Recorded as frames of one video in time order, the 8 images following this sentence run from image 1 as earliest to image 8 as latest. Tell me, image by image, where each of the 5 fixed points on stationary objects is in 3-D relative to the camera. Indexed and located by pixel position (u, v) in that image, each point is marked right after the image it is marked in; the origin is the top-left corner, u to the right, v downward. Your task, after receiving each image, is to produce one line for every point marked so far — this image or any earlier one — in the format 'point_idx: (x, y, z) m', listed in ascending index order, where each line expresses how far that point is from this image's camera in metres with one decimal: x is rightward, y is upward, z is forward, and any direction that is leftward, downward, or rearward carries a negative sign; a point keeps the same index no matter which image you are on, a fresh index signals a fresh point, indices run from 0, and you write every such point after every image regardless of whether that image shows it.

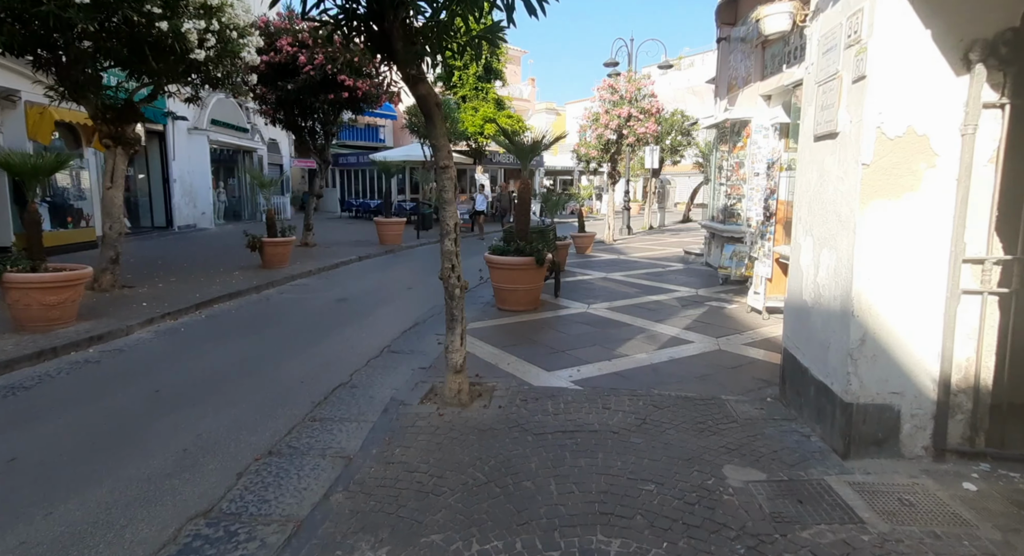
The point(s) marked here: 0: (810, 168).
0: (+2.1, +0.8, +4.0) m
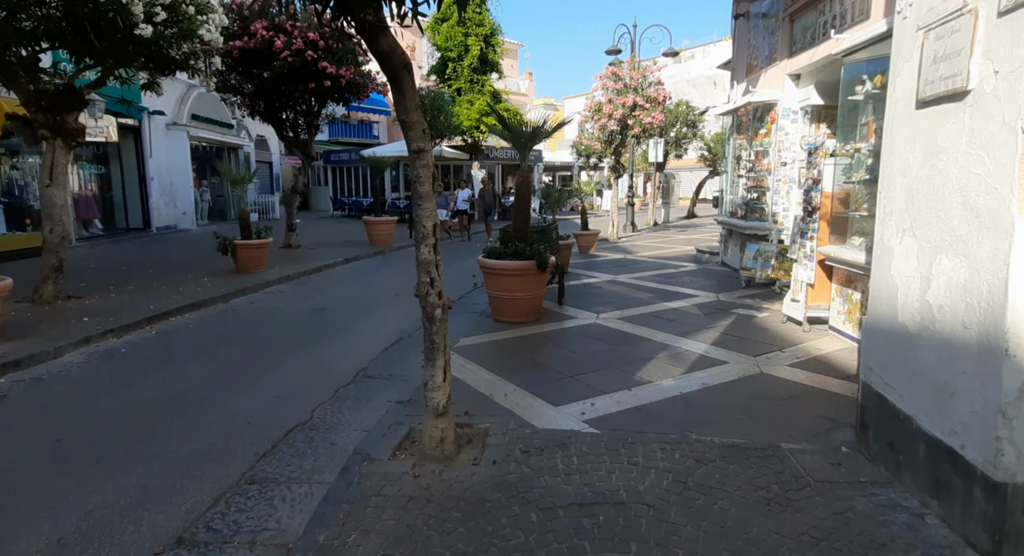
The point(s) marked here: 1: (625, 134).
0: (+2.0, +0.7, +3.0) m
1: (+3.1, +4.0, +16.4) m
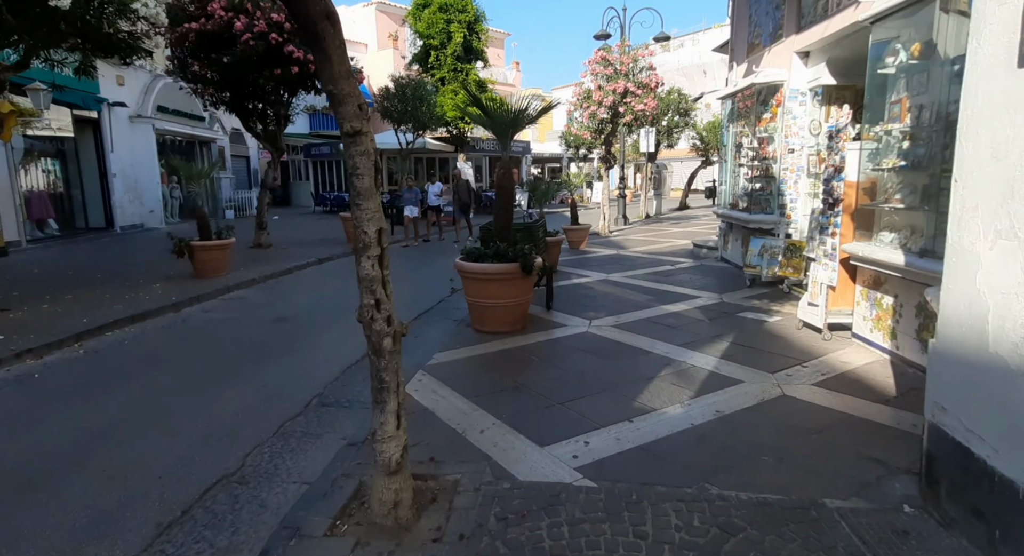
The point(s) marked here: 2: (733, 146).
0: (+1.9, +0.6, +2.2) m
1: (+2.7, +4.1, +15.6) m
2: (+4.0, +2.4, +10.5) m
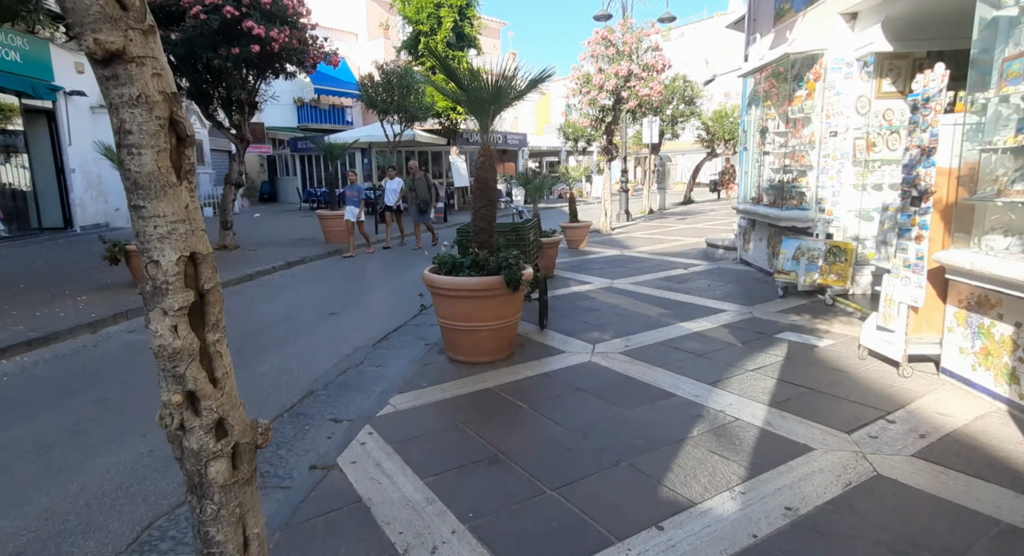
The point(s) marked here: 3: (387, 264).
0: (+1.7, +0.5, +0.9) m
1: (+2.6, +4.1, +14.2) m
2: (+3.8, +2.3, +9.2) m
3: (-2.2, +0.2, +10.2) m
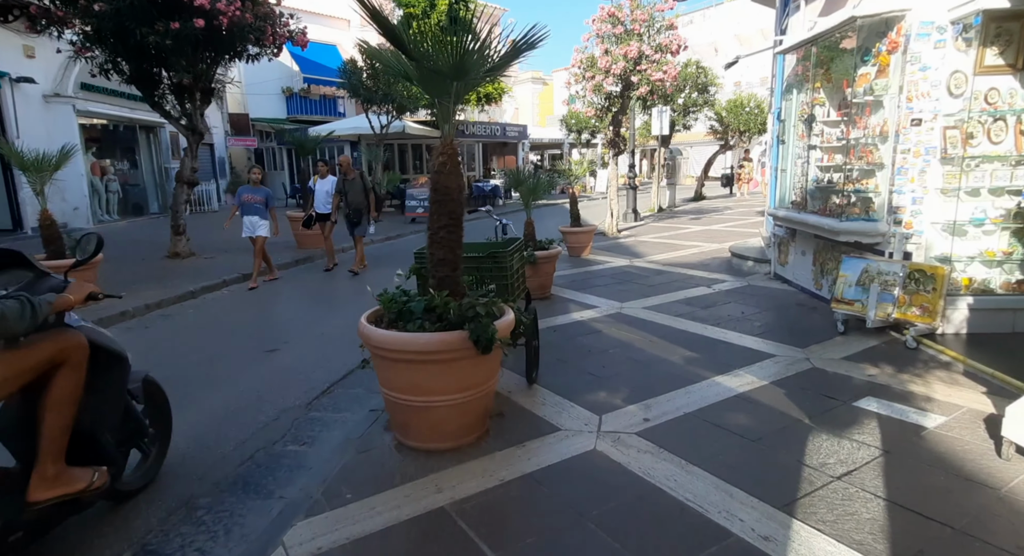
0: (+1.6, +0.1, -0.6) m
1: (+2.4, +3.9, +12.6) m
2: (+3.7, +2.0, +7.6) m
3: (-2.3, 0.0, +8.7) m
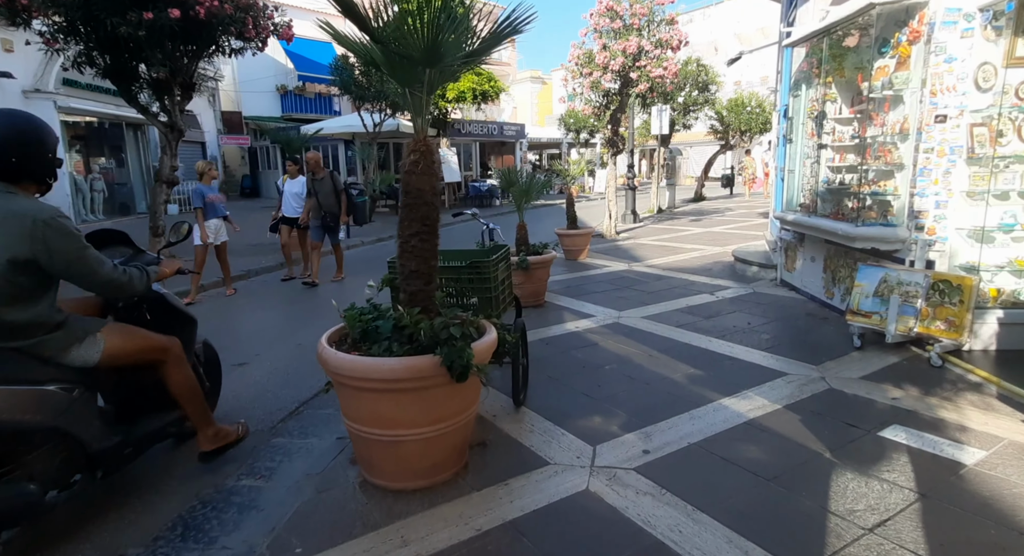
0: (+1.5, 0.0, -1.1) m
1: (+2.3, +3.8, +12.2) m
2: (+3.6, +1.9, +7.2) m
3: (-2.4, -0.1, +8.3) m
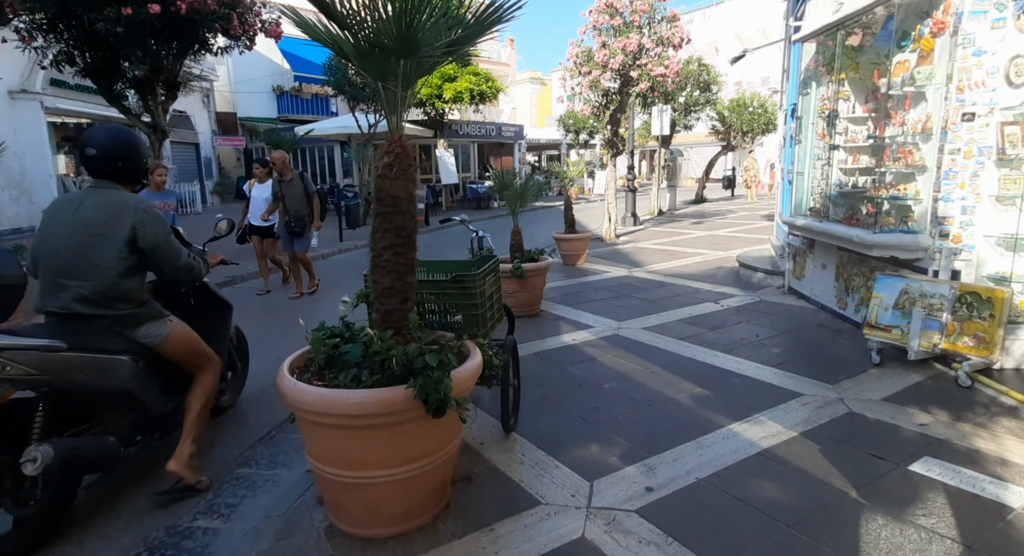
0: (+1.4, -0.1, -1.4) m
1: (+2.3, +3.7, +11.8) m
2: (+3.5, +1.9, +6.8) m
3: (-2.5, -0.2, +7.9) m
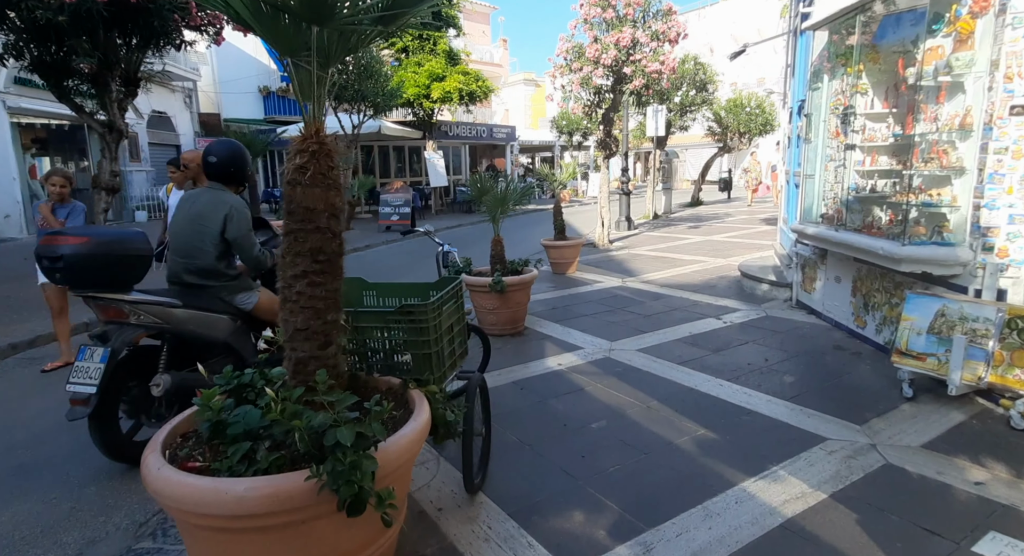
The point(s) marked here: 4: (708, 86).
0: (+1.3, -0.2, -2.1) m
1: (+2.0, +3.6, +11.2) m
2: (+3.3, +1.7, +6.2) m
3: (-2.7, -0.3, +7.2) m
4: (+6.2, +6.1, +18.9) m
